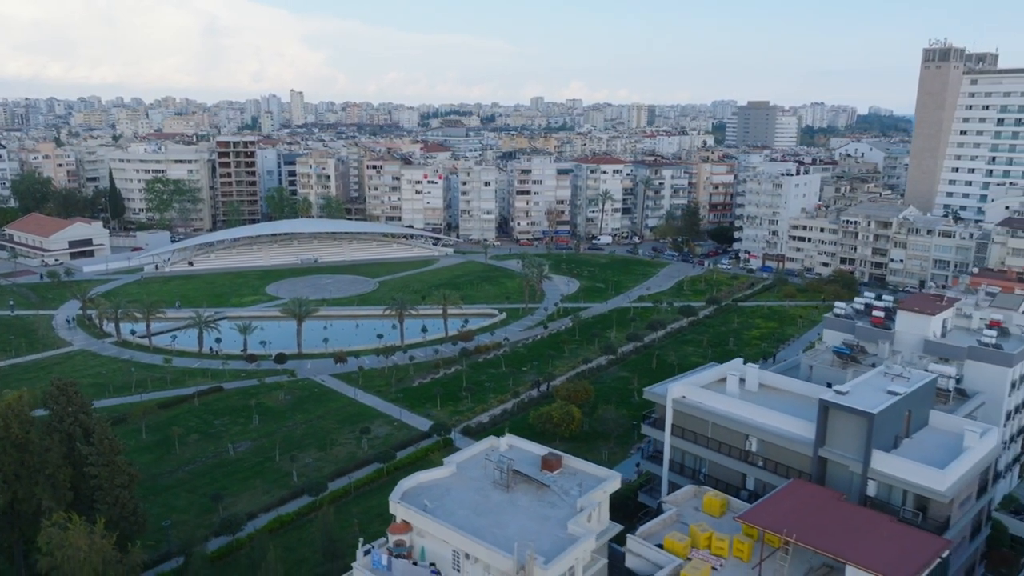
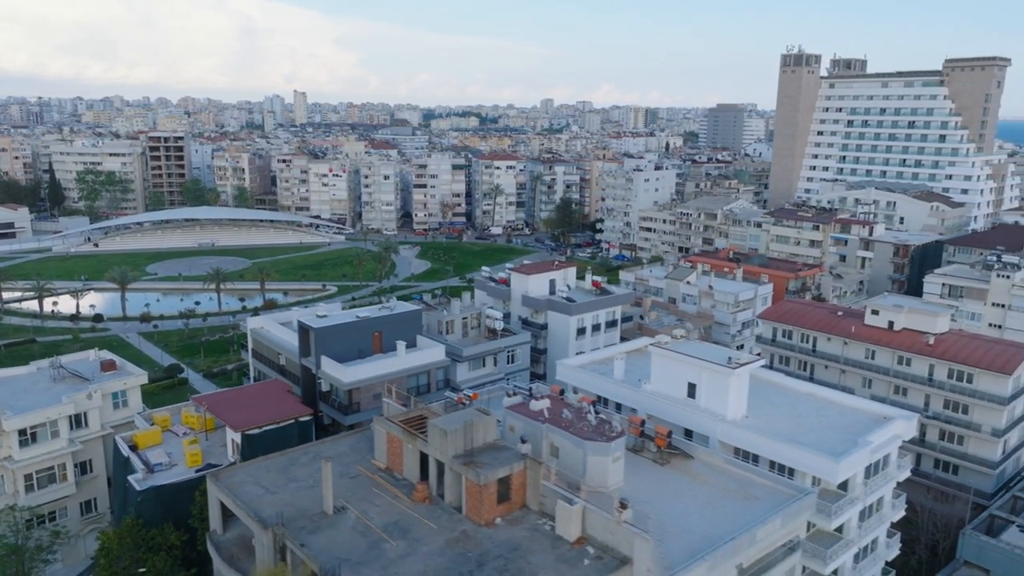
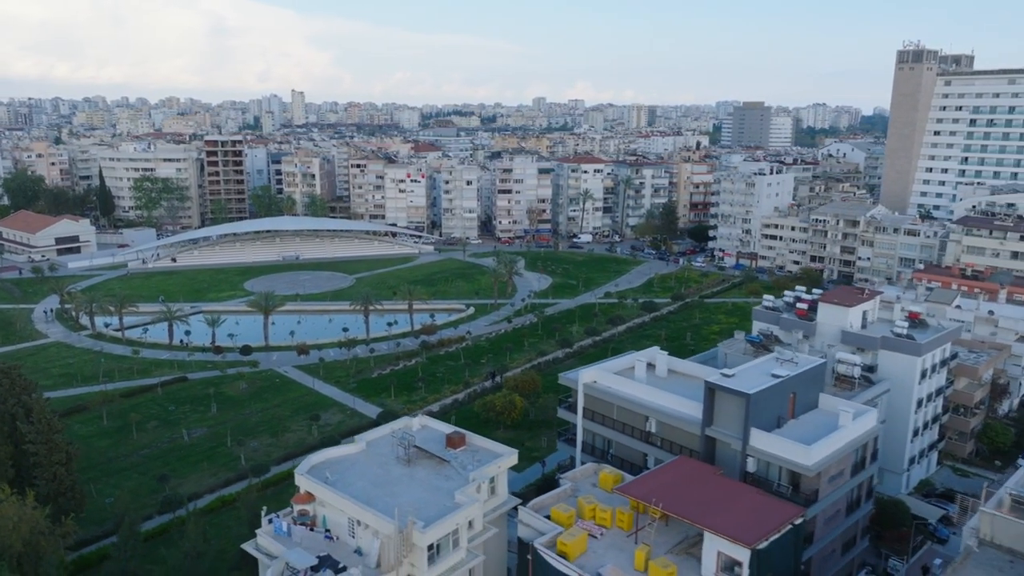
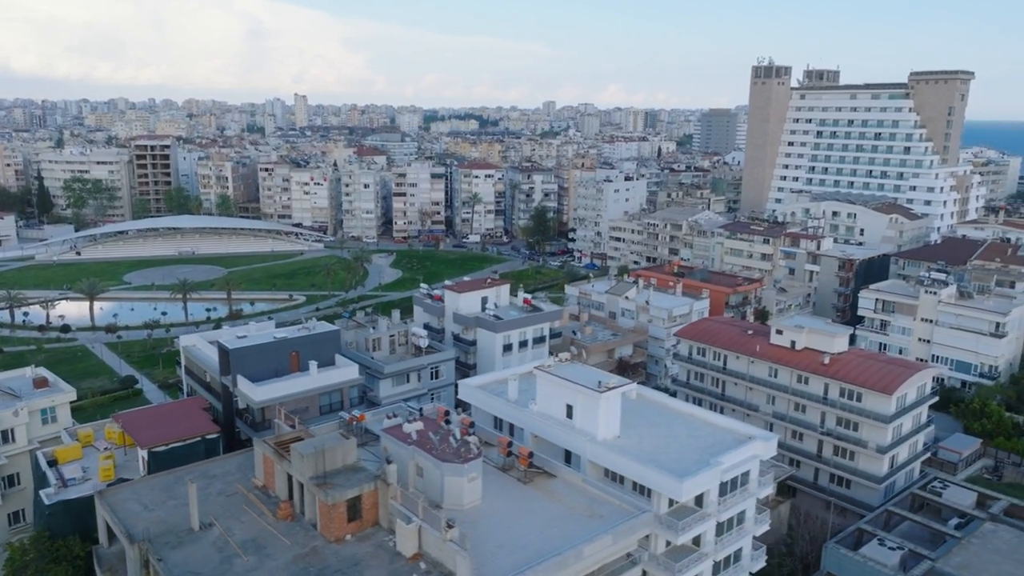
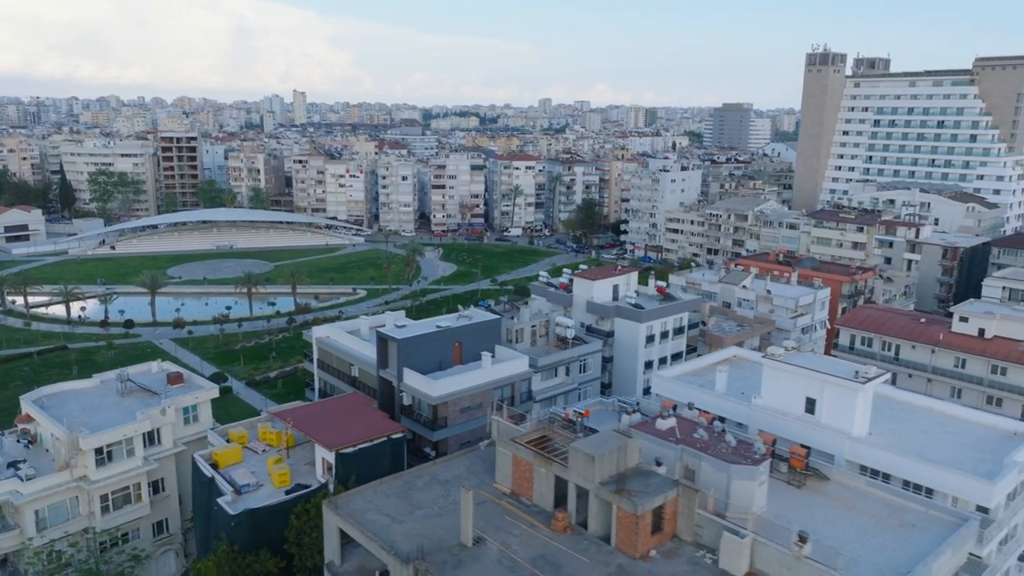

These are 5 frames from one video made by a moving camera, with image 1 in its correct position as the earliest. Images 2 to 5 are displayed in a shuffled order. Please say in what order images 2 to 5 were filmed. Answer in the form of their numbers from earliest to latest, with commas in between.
3, 5, 2, 4
